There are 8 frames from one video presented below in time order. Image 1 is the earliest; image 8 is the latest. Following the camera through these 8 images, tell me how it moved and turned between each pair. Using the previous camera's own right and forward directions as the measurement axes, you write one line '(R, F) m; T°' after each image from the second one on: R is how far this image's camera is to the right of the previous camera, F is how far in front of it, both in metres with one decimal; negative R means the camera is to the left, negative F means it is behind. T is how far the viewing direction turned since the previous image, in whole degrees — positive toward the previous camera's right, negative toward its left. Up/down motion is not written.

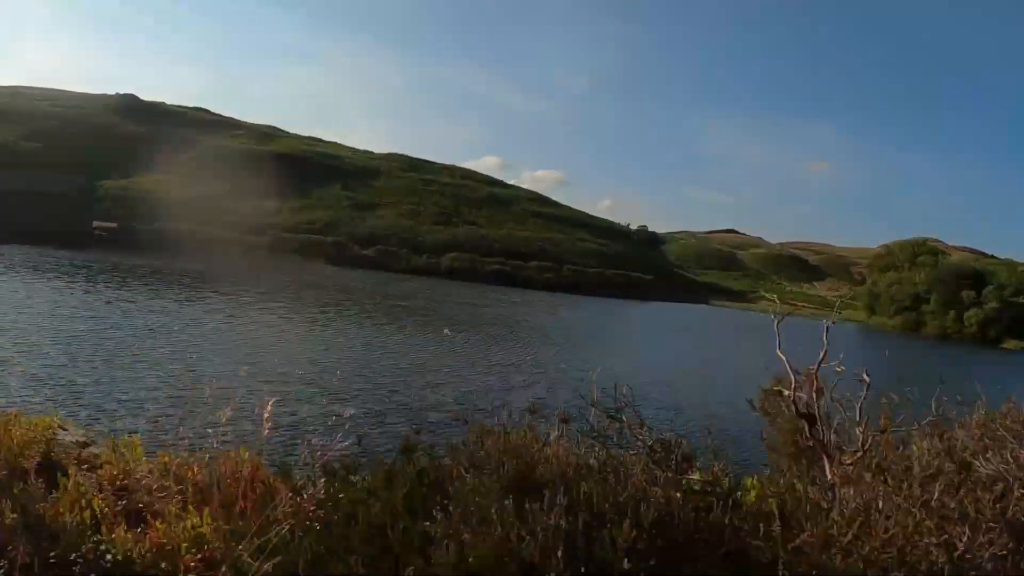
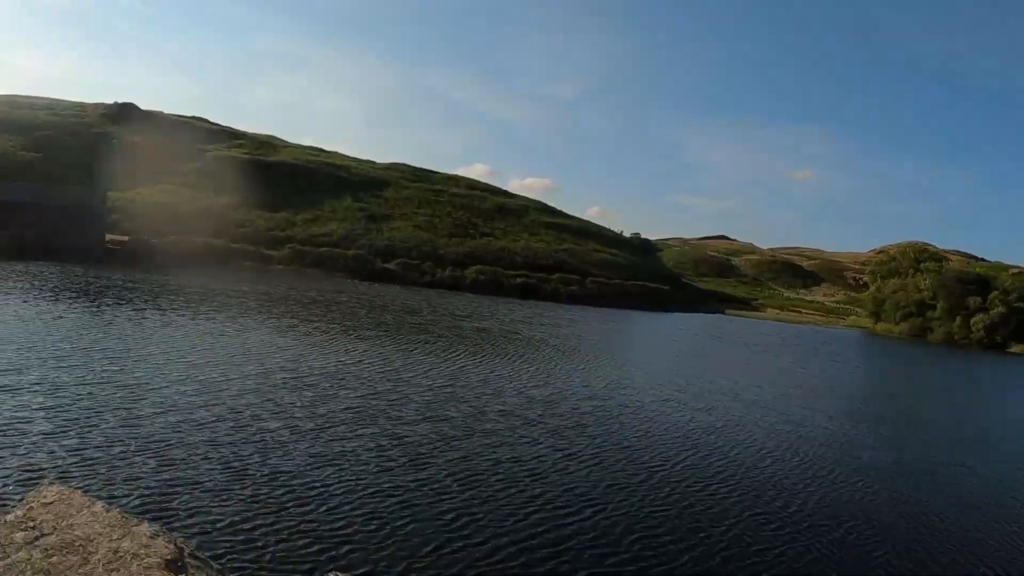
(-5.6, +3.6) m; +2°
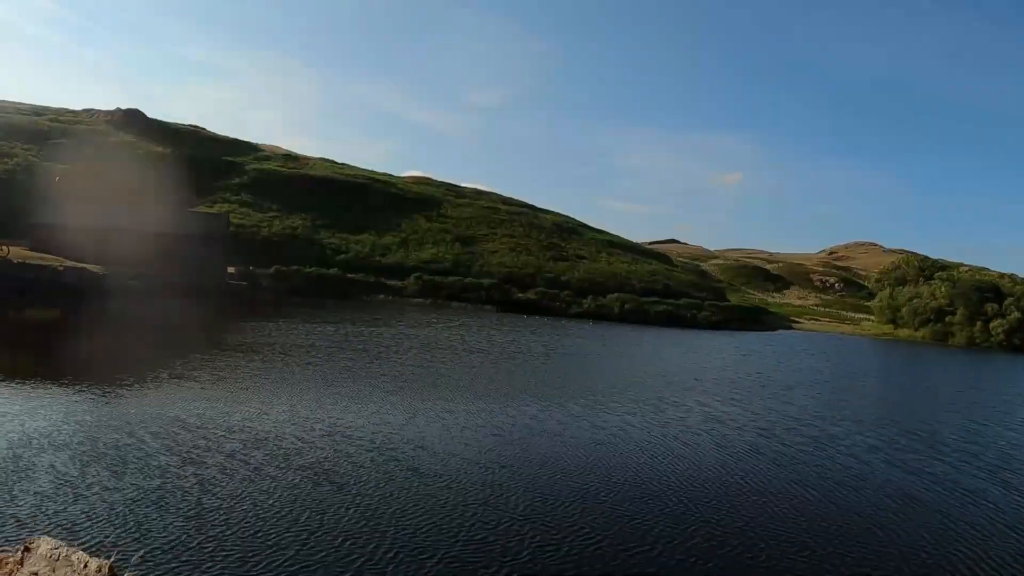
(-21.3, +9.5) m; +9°
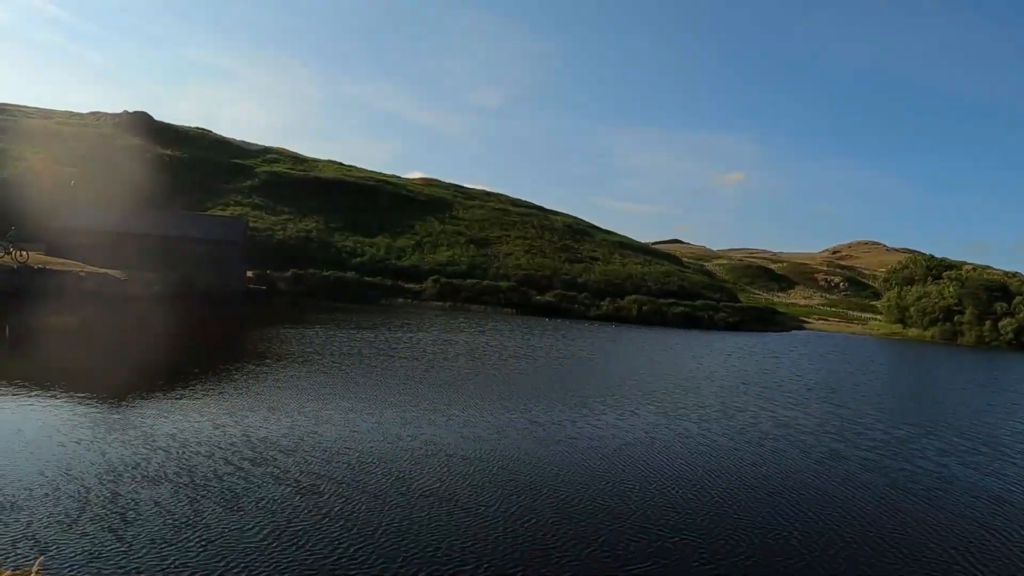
(-1.6, +0.6) m; 0°
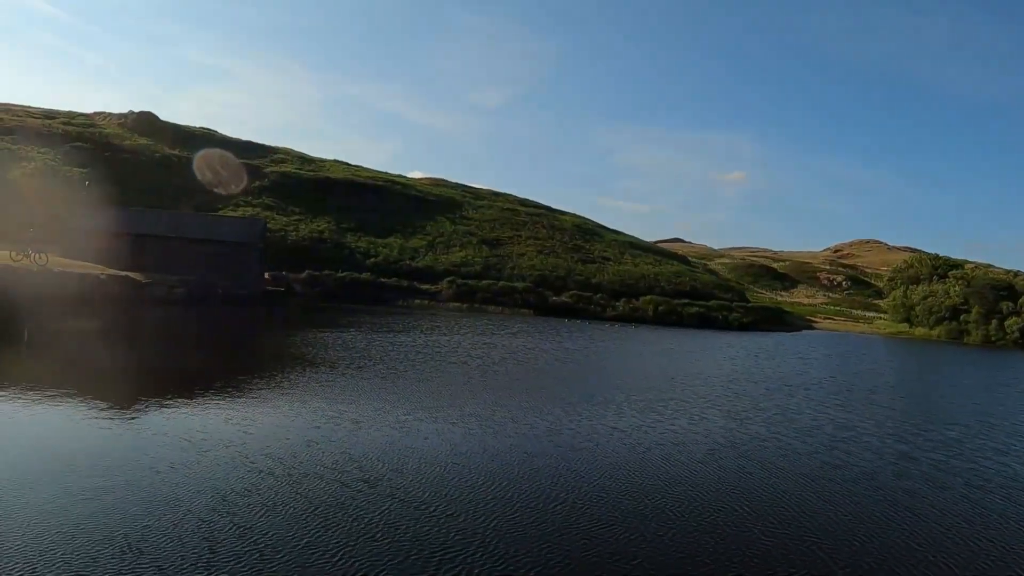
(-1.4, +0.4) m; 0°
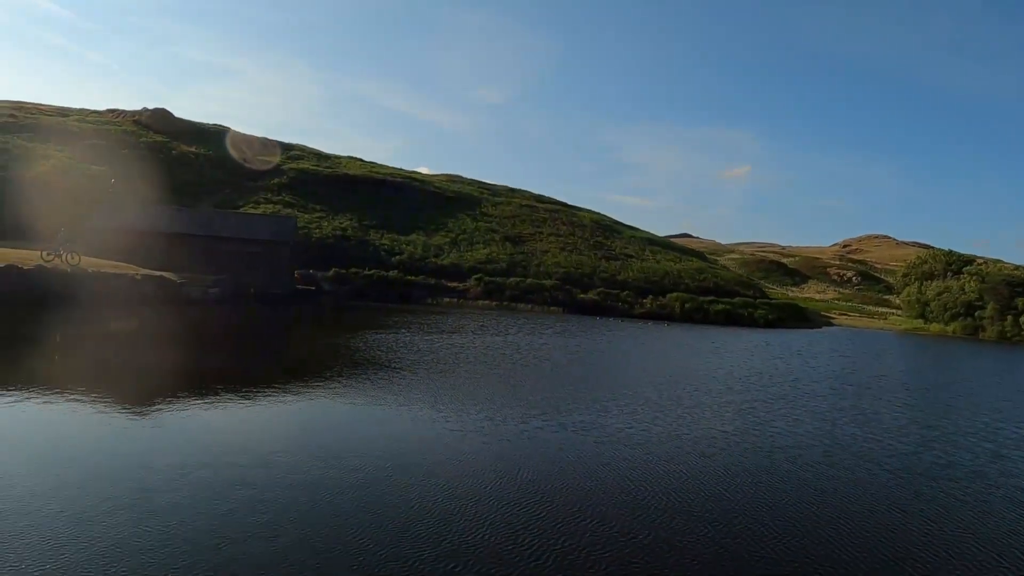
(-2.1, +0.6) m; 0°
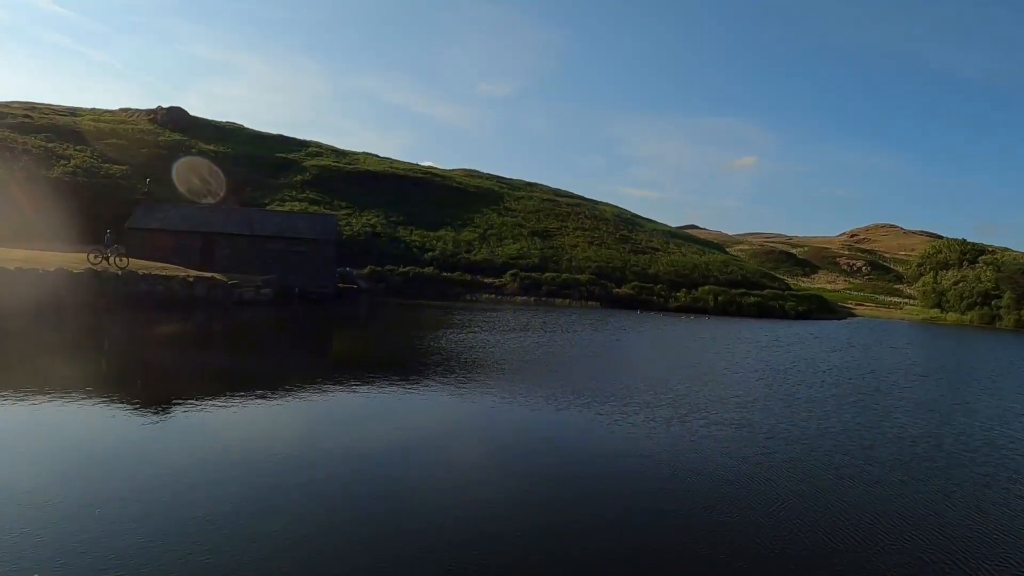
(-2.7, +0.5) m; 0°
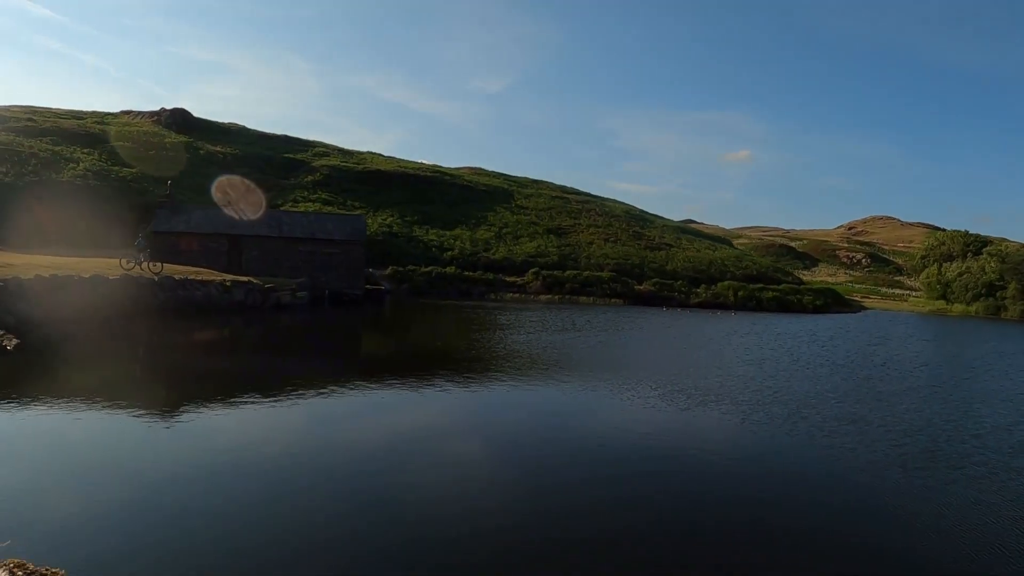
(-2.1, +0.4) m; +1°
